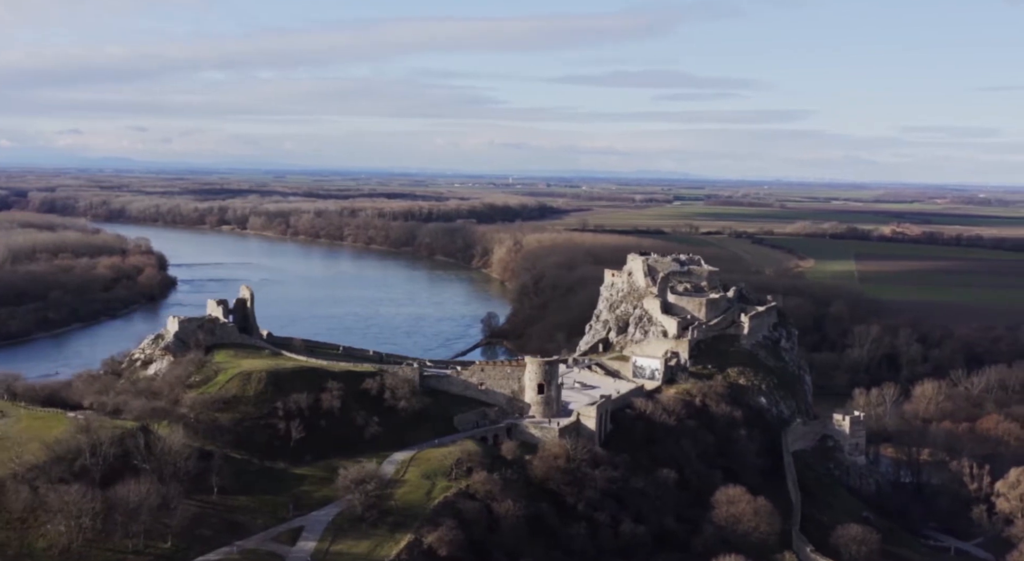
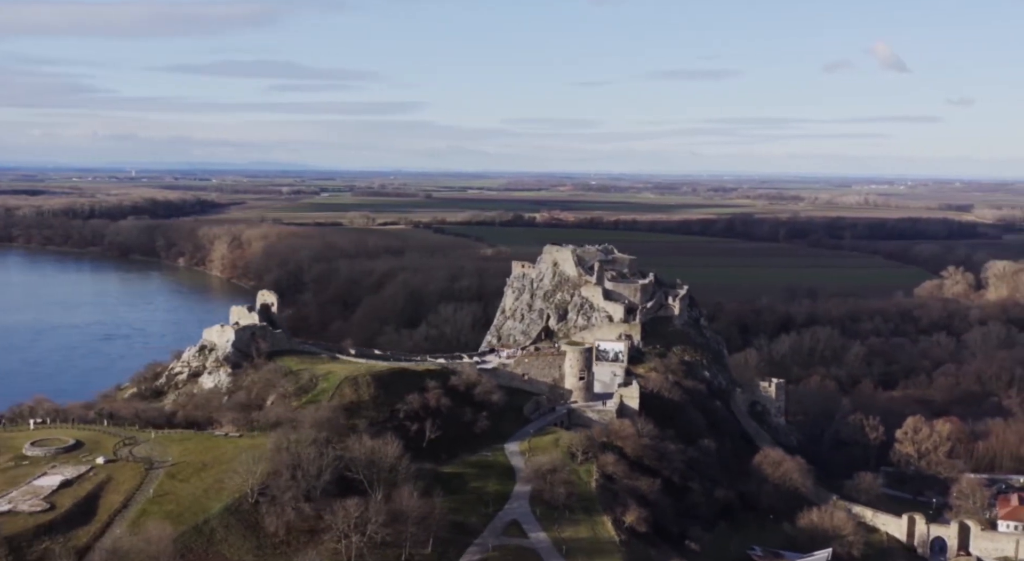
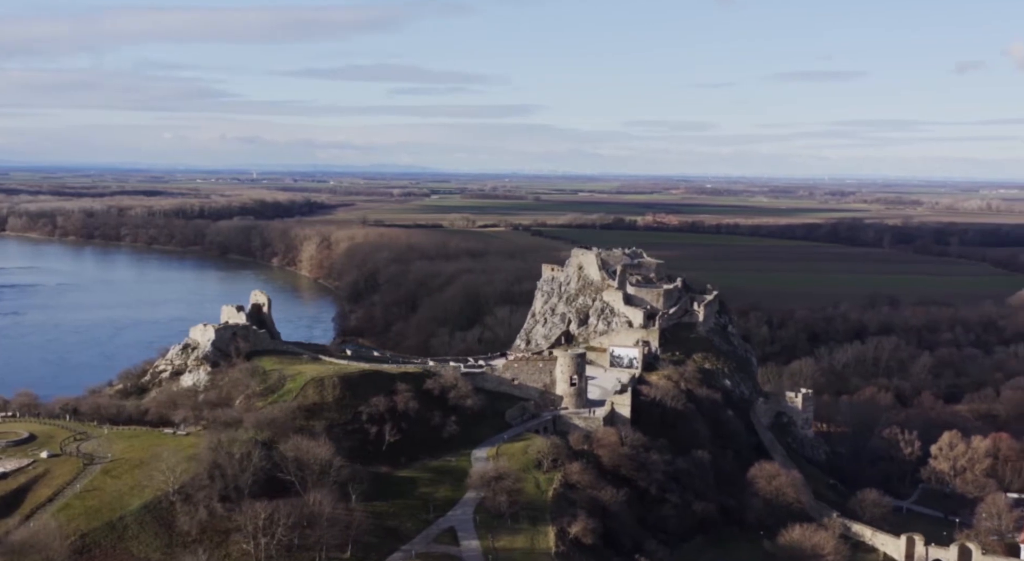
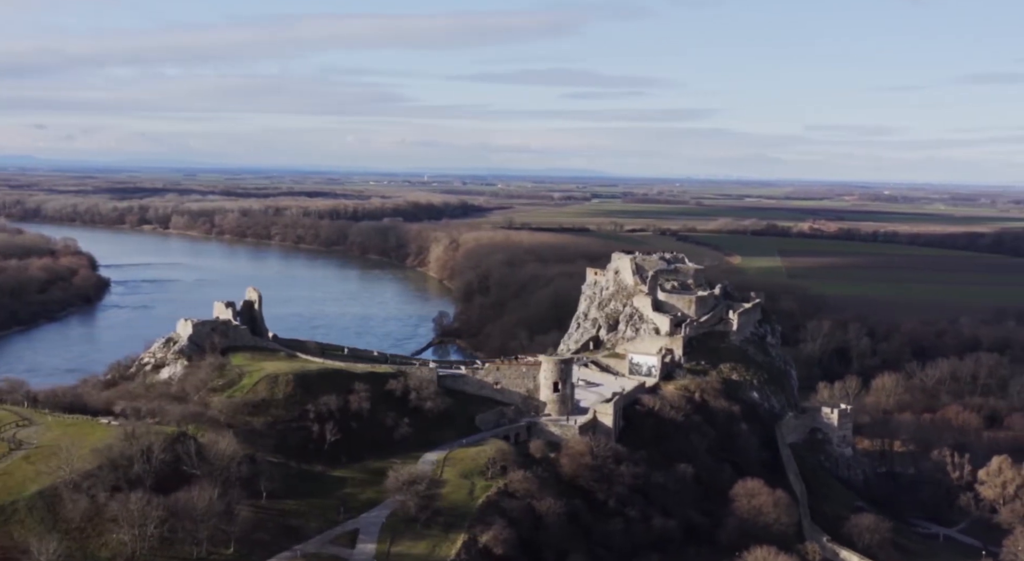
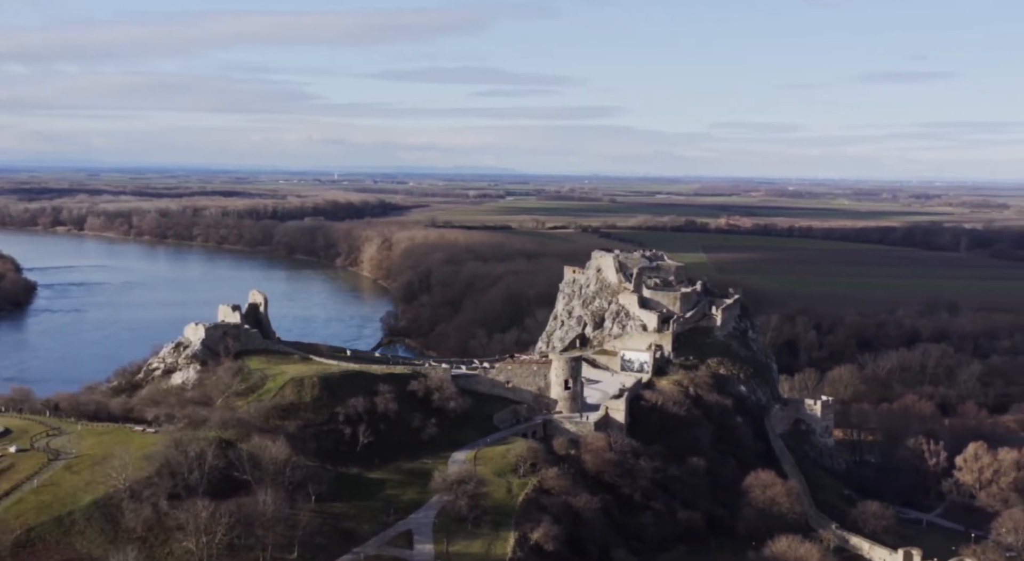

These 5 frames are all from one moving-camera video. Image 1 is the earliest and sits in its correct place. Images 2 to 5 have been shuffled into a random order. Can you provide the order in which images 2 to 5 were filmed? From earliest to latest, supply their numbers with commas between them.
4, 5, 3, 2
